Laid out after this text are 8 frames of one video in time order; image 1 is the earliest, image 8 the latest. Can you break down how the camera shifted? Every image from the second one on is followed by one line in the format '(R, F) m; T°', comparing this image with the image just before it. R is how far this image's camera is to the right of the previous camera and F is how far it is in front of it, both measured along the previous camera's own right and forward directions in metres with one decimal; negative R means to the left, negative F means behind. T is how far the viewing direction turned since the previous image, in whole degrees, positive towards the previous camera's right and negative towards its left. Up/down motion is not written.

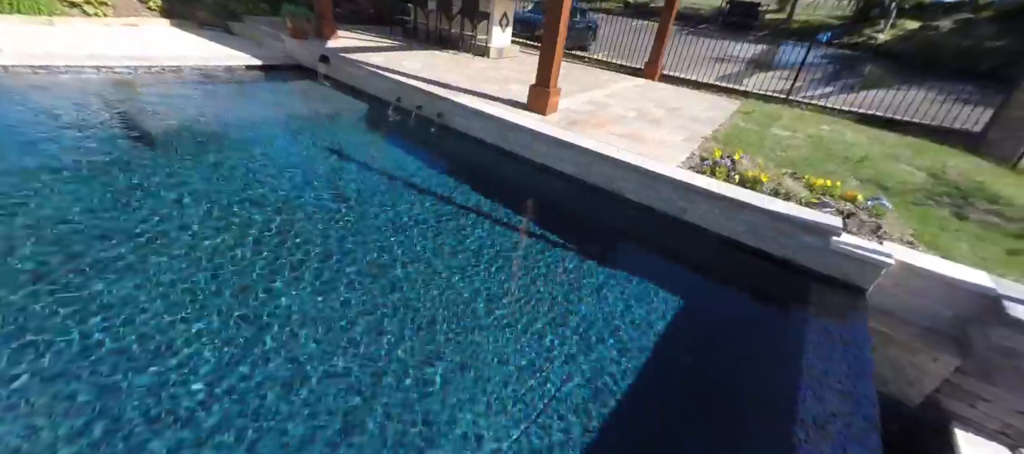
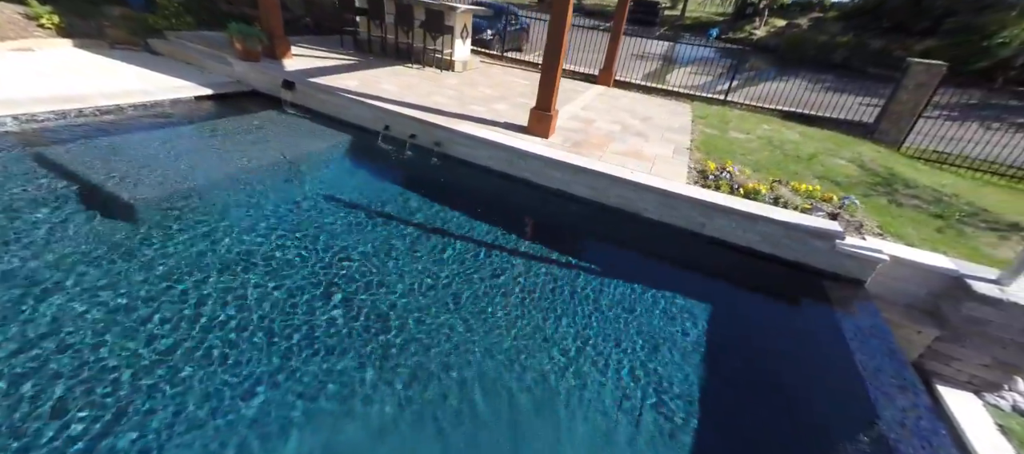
(-1.2, +0.2) m; +12°
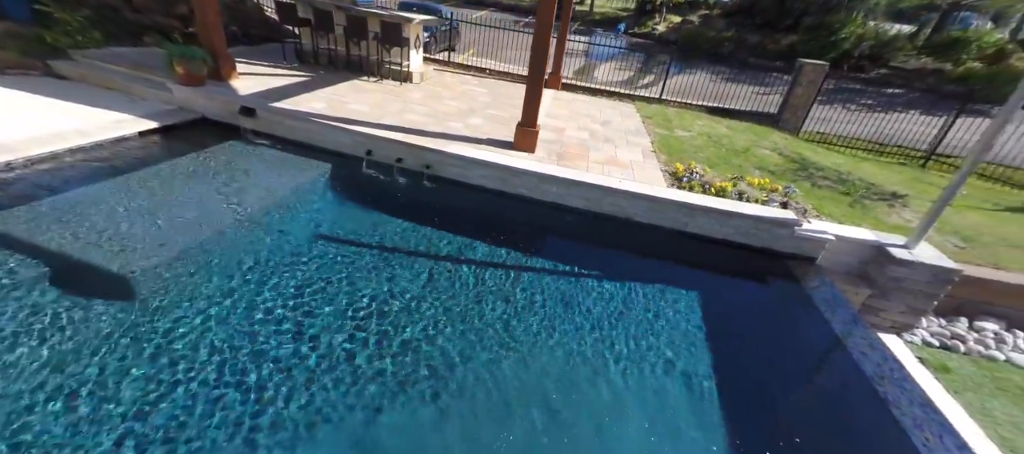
(-1.0, -0.1) m; +11°
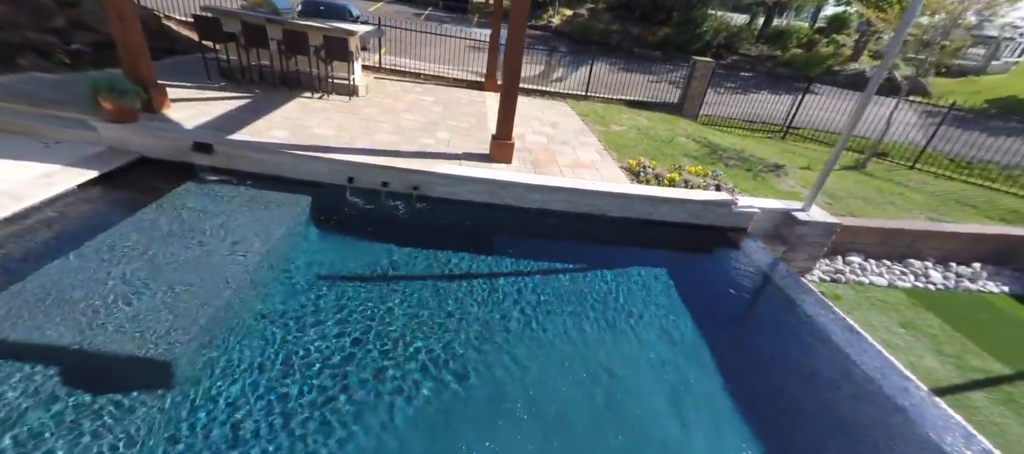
(-1.2, -0.2) m; +14°
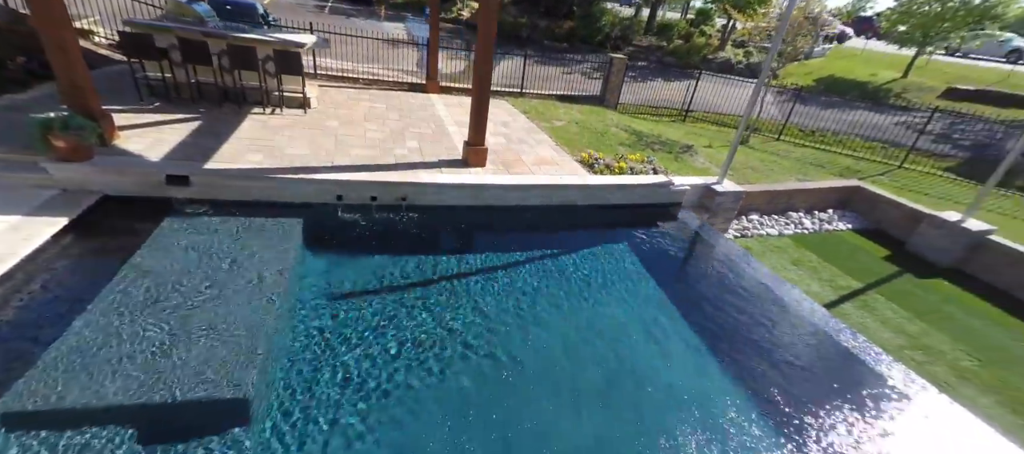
(-1.1, -0.4) m; +13°
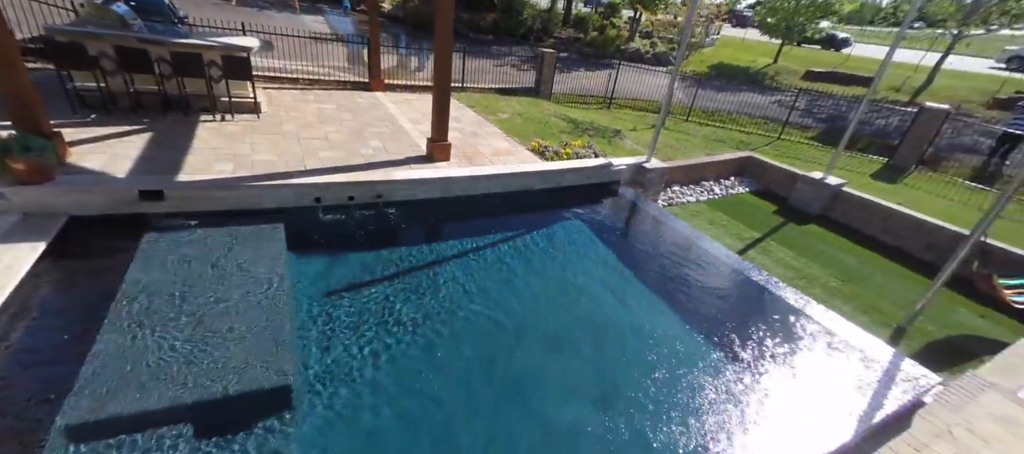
(-0.7, -0.6) m; +10°
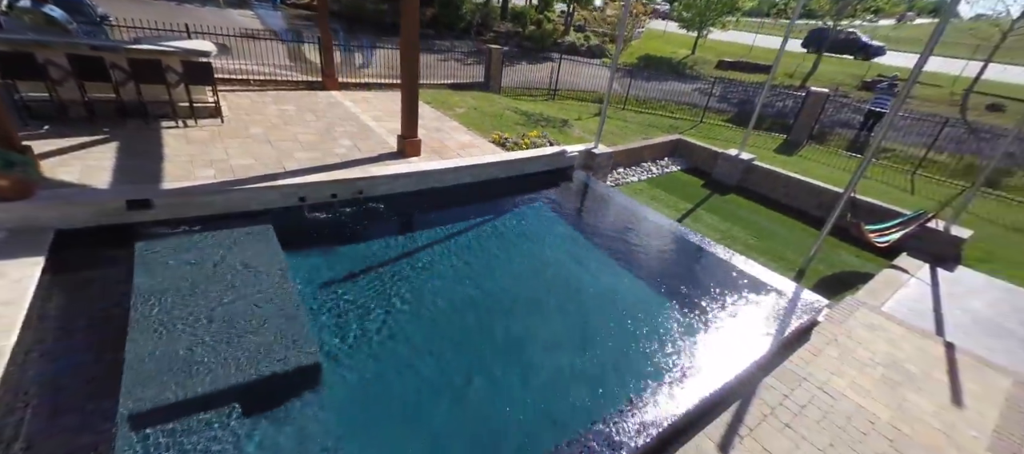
(-0.5, -0.6) m; +8°
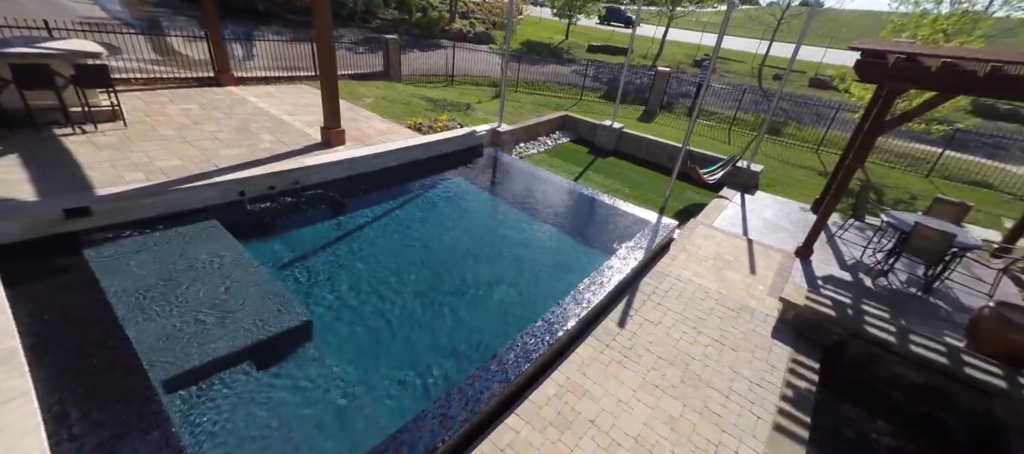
(-0.6, -1.1) m; +14°
